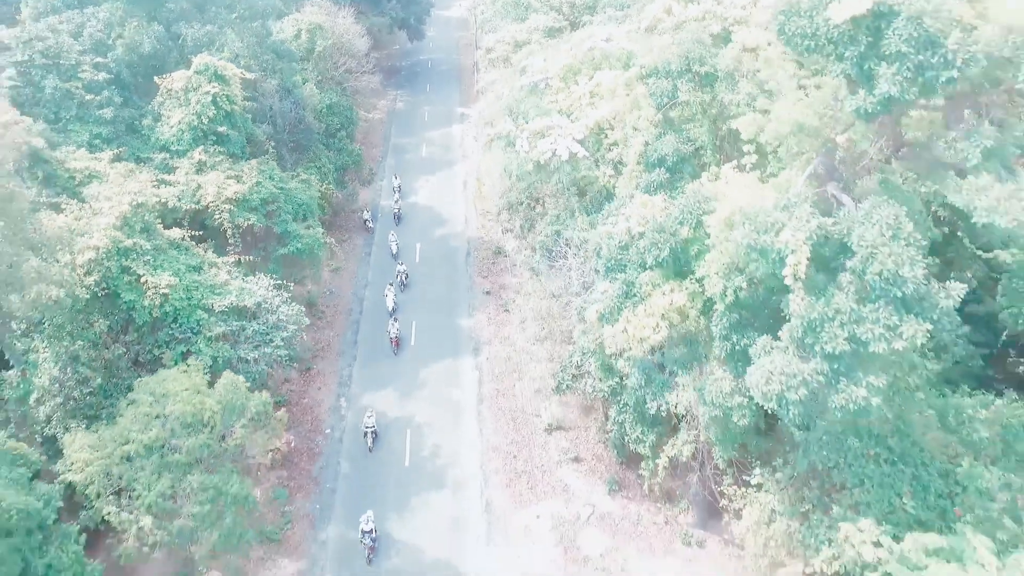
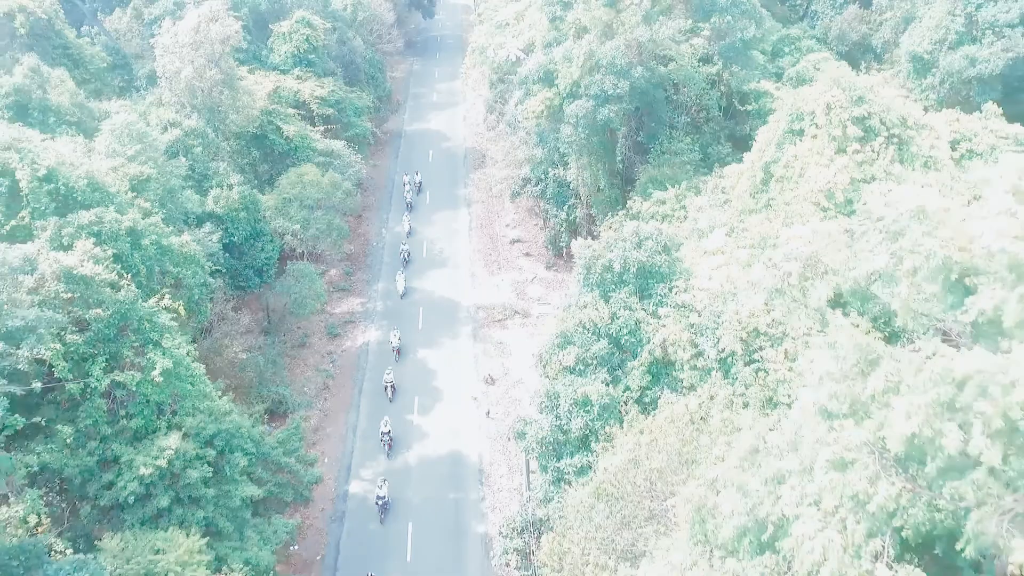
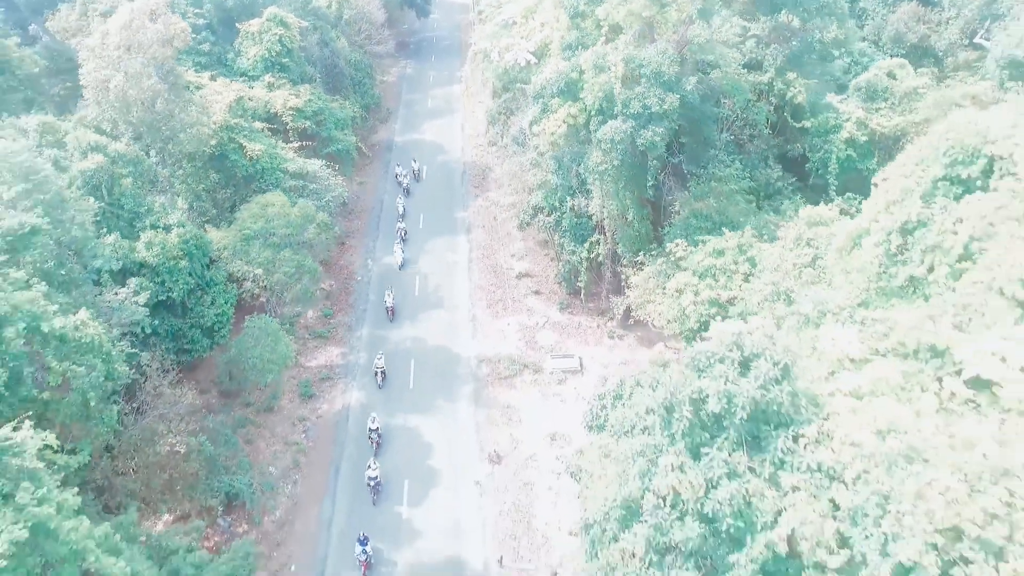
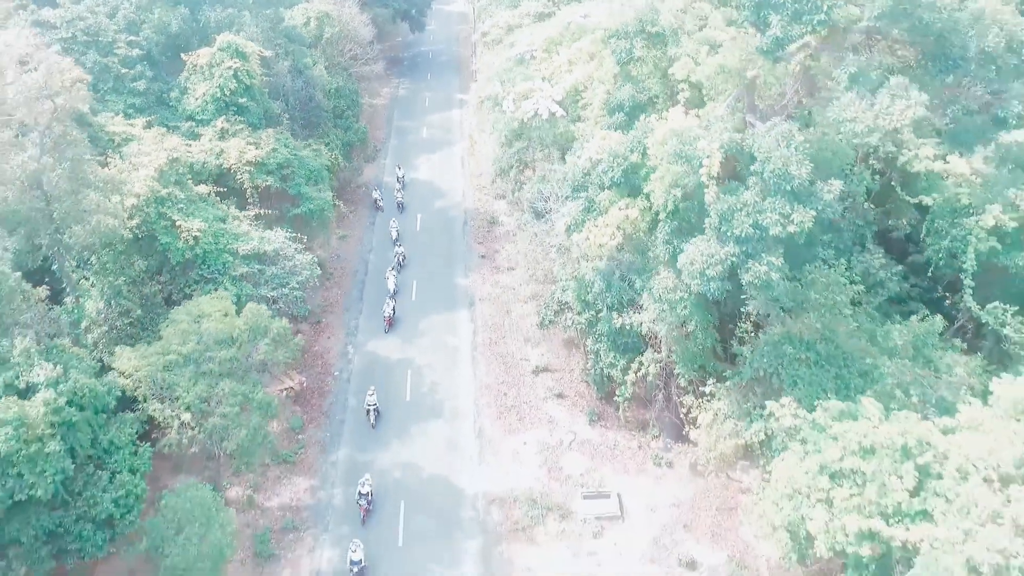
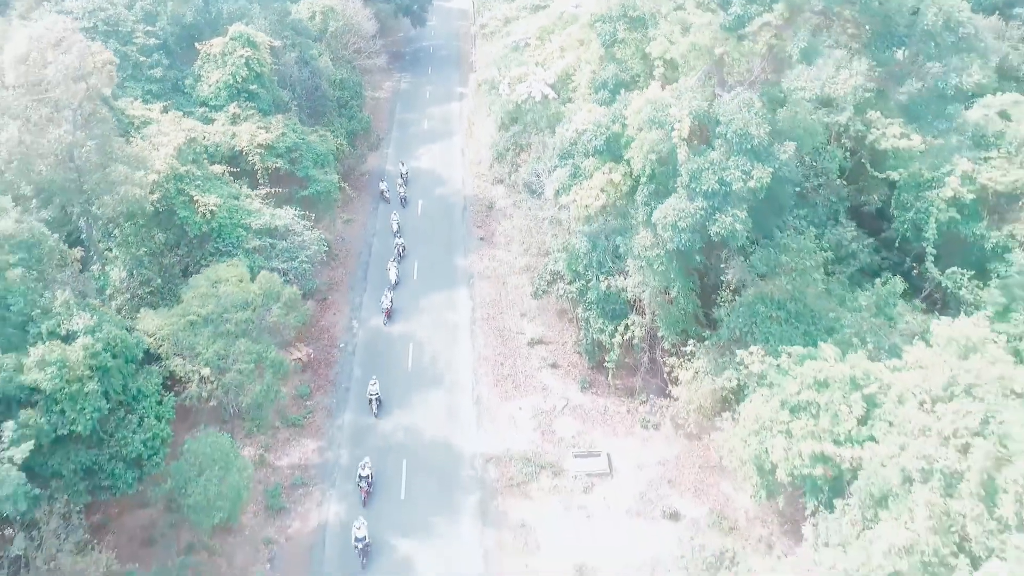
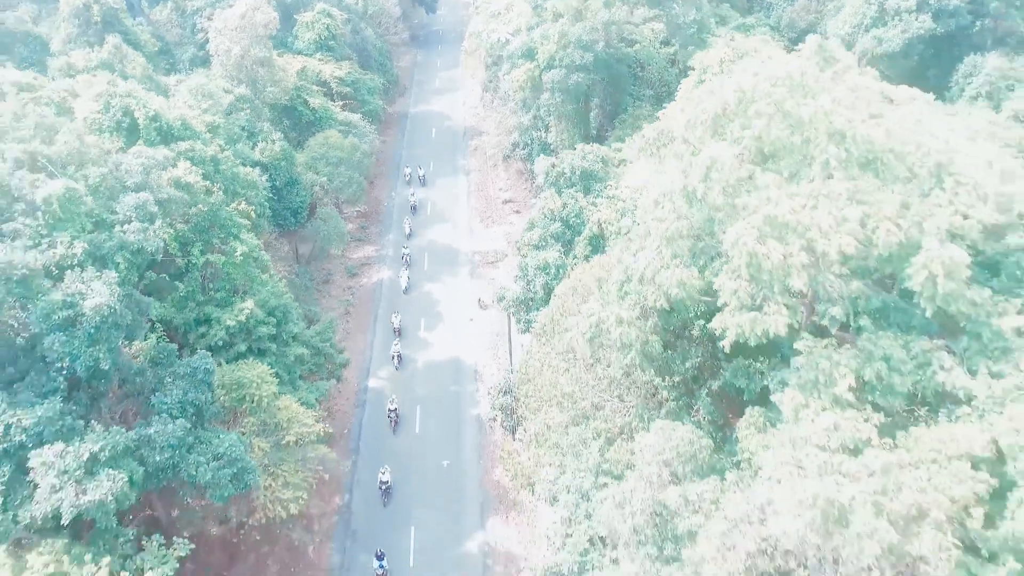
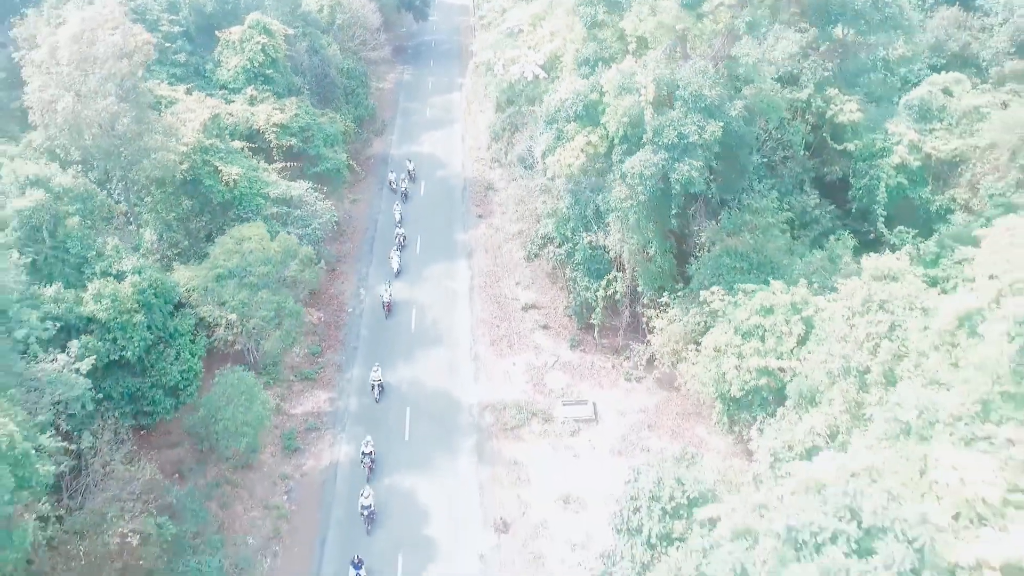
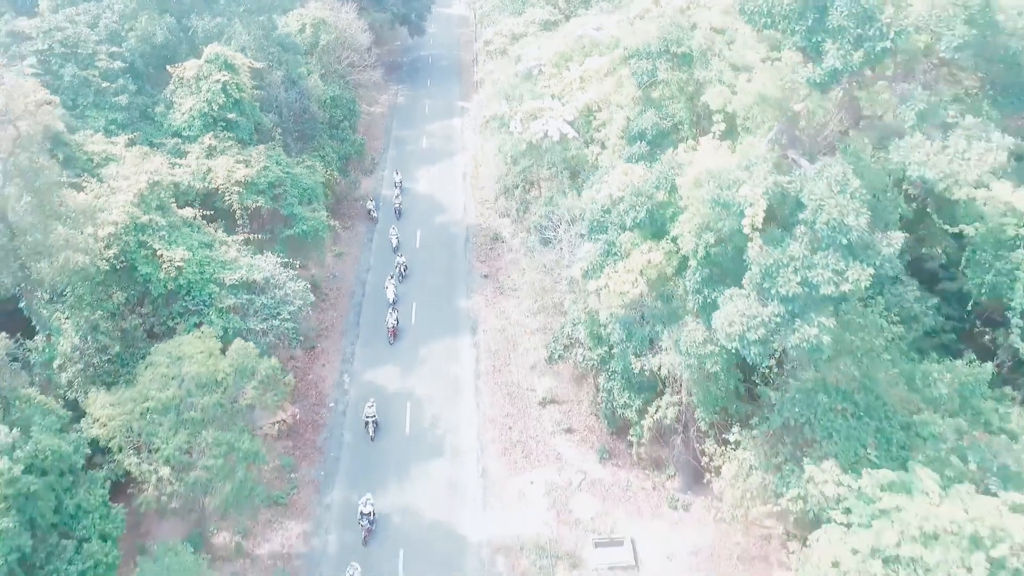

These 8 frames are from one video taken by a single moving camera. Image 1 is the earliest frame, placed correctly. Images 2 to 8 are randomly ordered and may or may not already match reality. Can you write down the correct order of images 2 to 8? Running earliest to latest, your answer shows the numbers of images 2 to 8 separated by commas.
8, 4, 5, 7, 3, 2, 6
